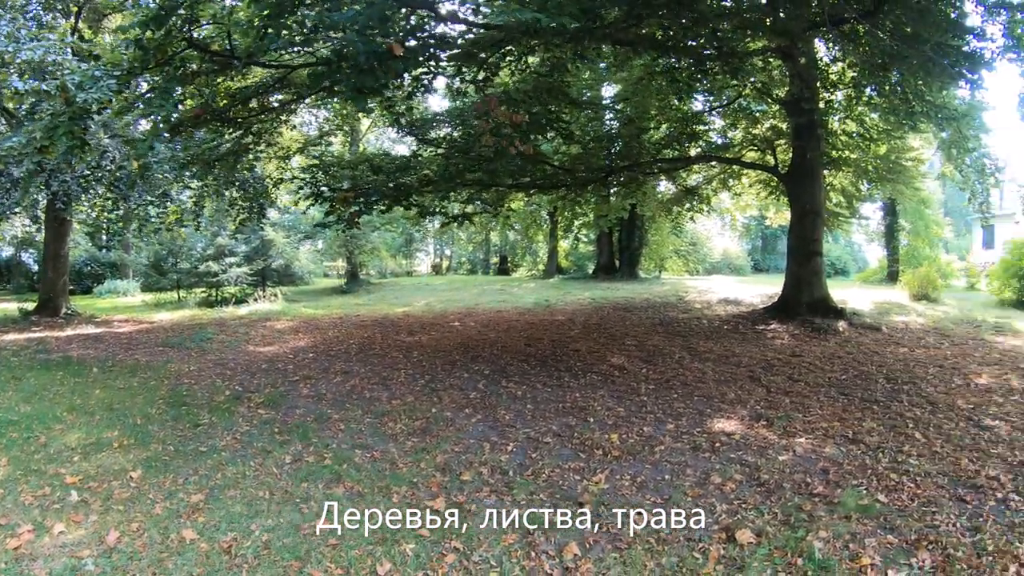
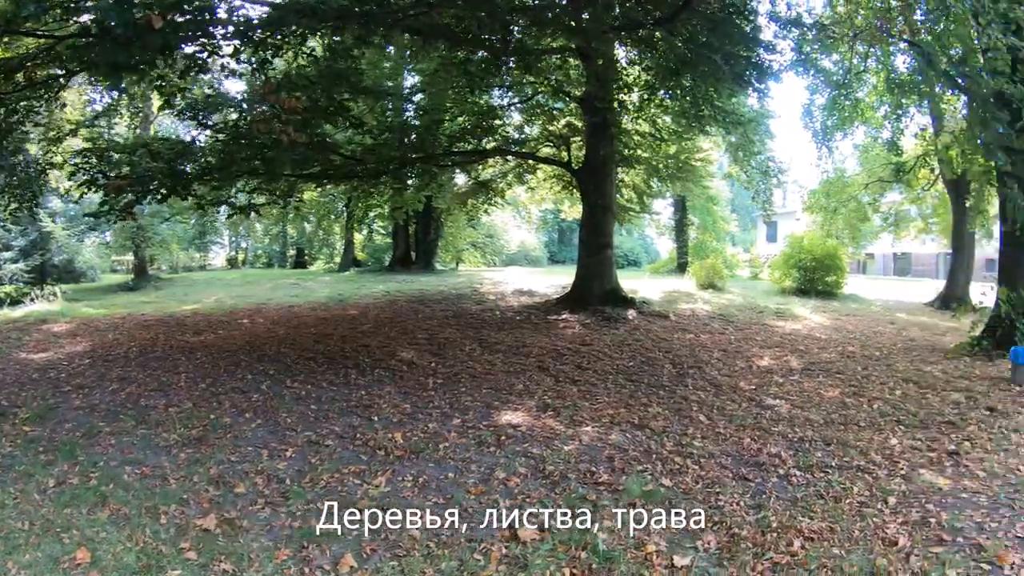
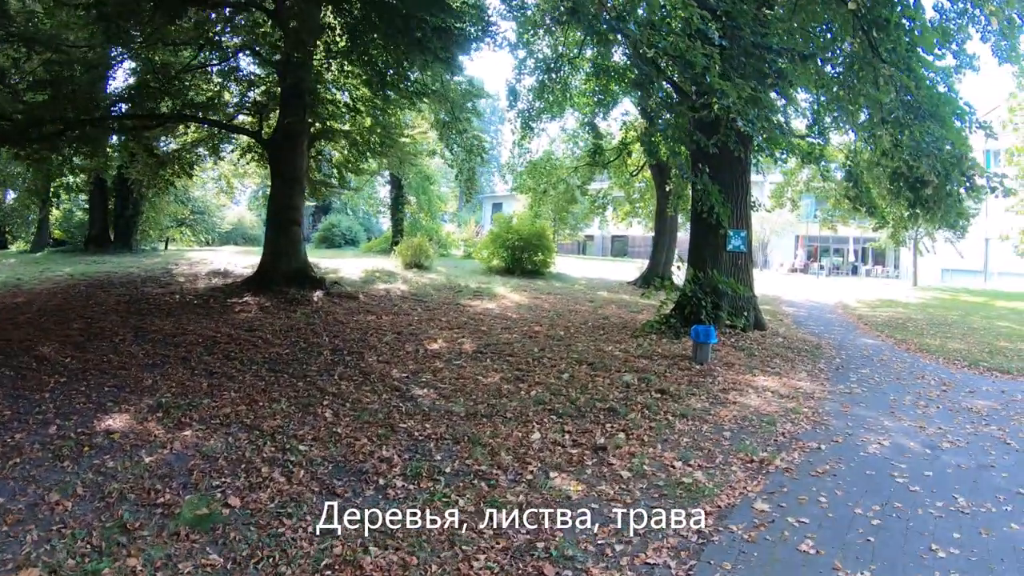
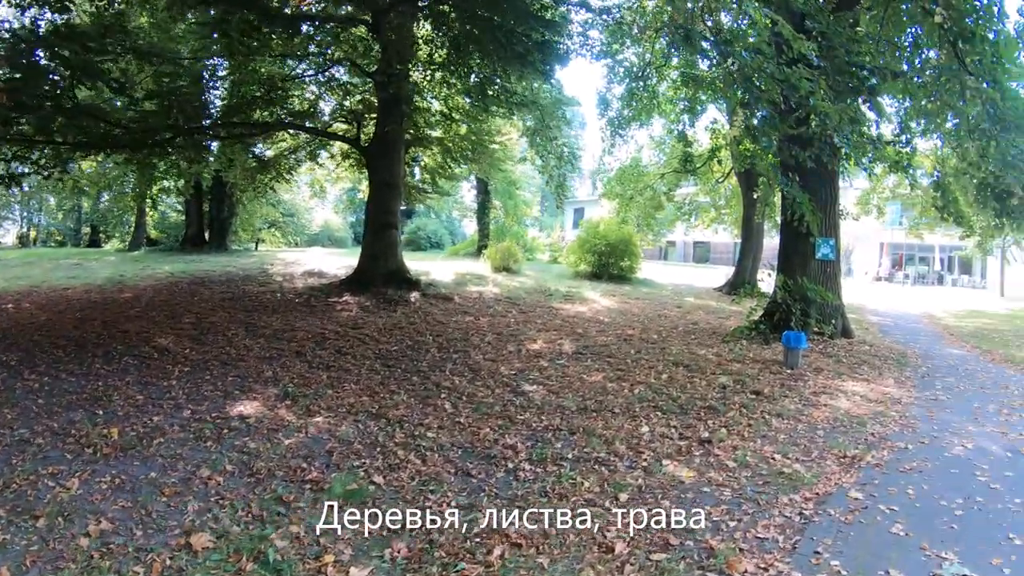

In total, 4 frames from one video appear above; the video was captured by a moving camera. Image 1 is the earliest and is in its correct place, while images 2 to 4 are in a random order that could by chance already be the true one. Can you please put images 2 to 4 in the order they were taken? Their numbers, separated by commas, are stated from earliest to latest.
2, 4, 3
